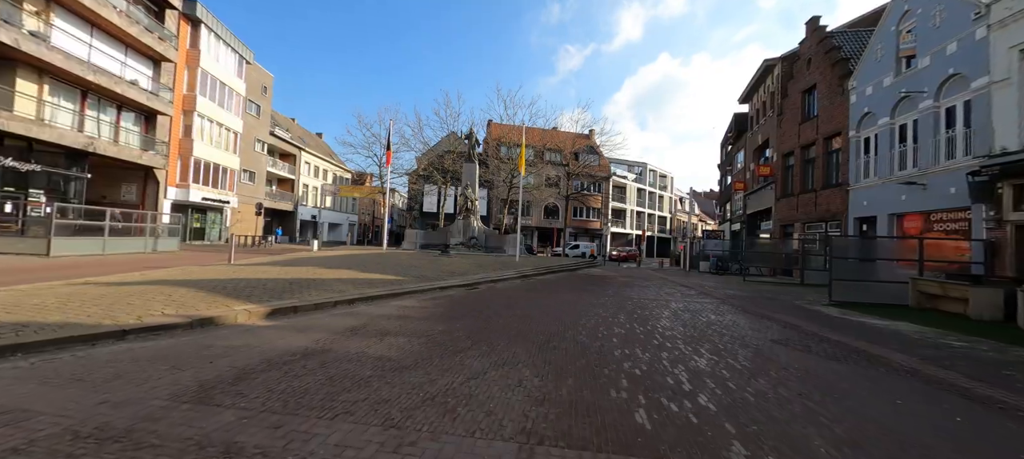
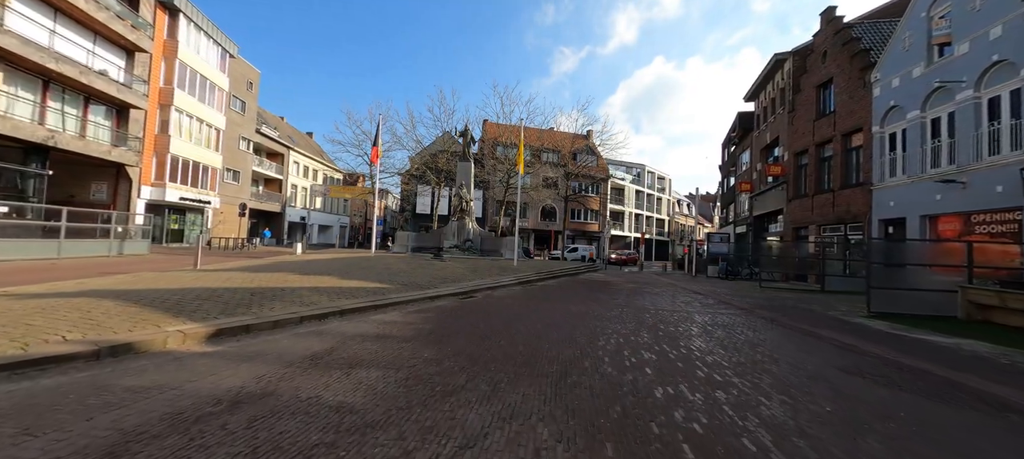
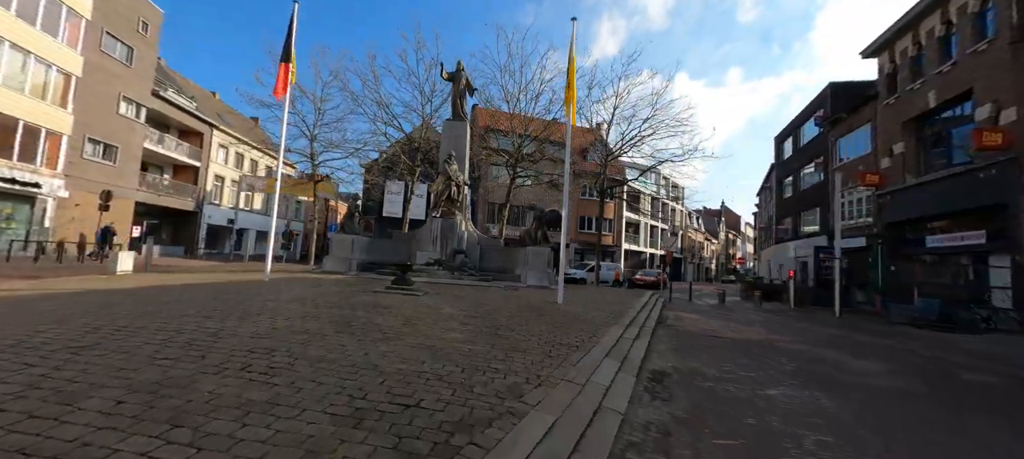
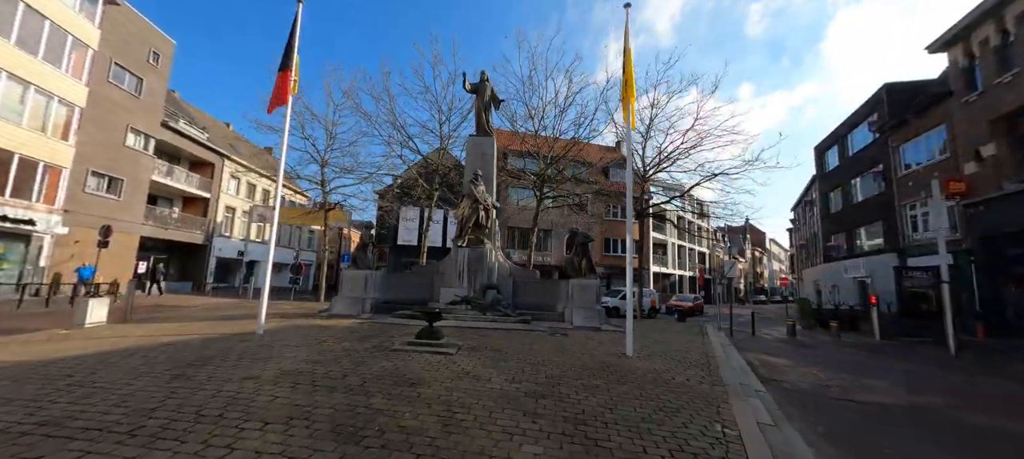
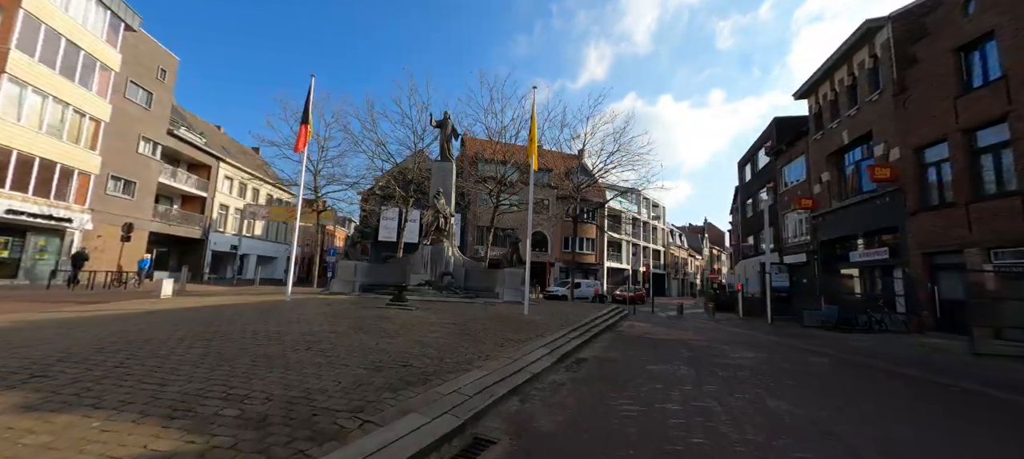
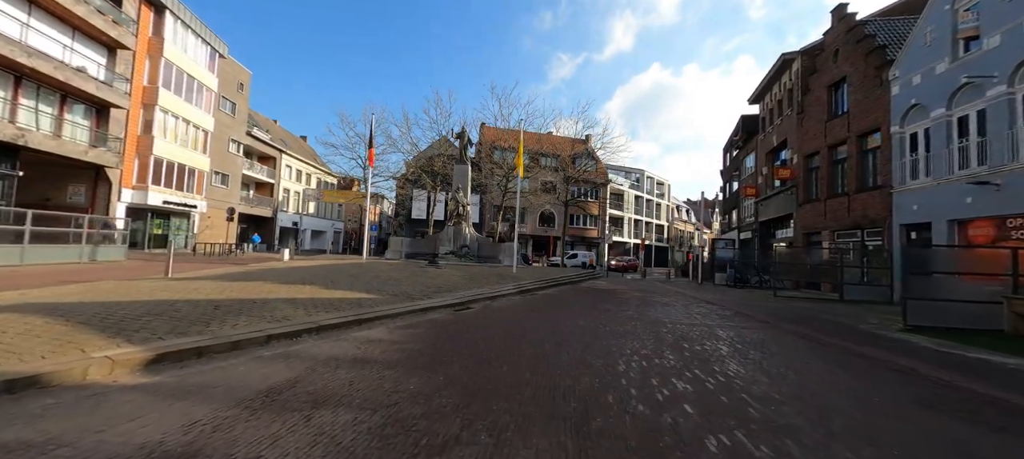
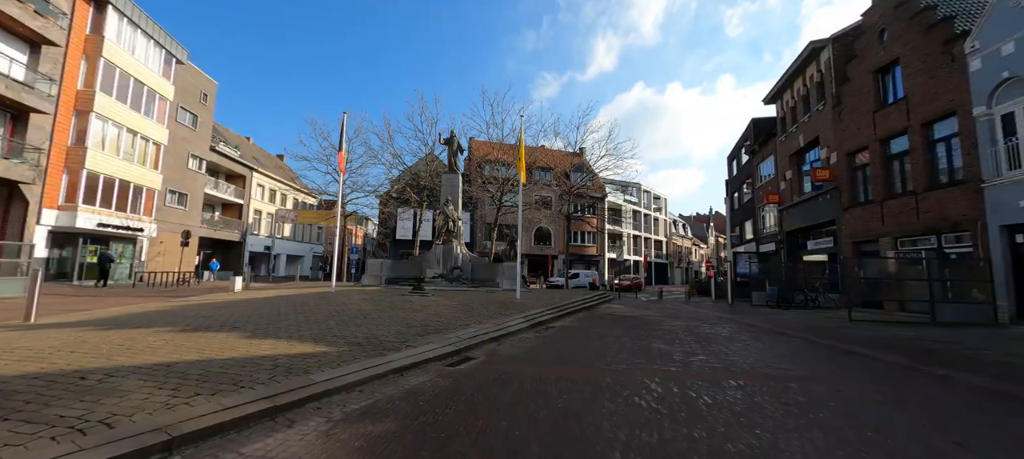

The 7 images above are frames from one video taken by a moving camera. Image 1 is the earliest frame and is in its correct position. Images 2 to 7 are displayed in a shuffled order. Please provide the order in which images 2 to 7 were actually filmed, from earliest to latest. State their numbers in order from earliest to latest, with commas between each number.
2, 6, 7, 5, 3, 4
